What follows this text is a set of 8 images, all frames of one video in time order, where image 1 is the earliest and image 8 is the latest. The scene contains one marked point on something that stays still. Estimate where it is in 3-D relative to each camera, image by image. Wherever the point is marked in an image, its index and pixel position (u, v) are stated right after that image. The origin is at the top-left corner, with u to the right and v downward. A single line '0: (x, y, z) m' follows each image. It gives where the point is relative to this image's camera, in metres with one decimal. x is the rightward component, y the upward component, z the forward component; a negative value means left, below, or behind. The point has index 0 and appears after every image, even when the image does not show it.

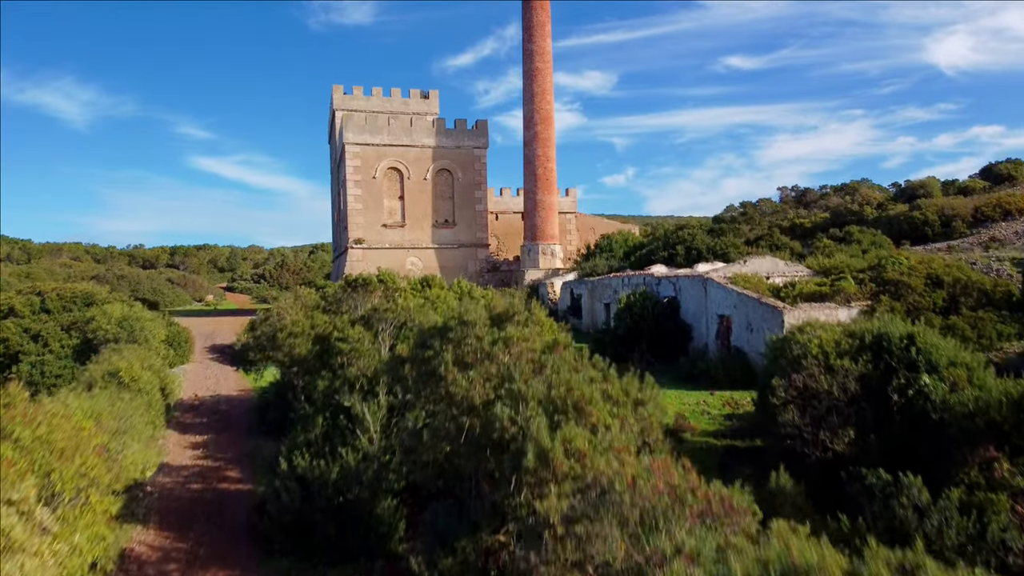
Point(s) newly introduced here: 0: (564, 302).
0: (+1.3, -0.3, +17.6) m
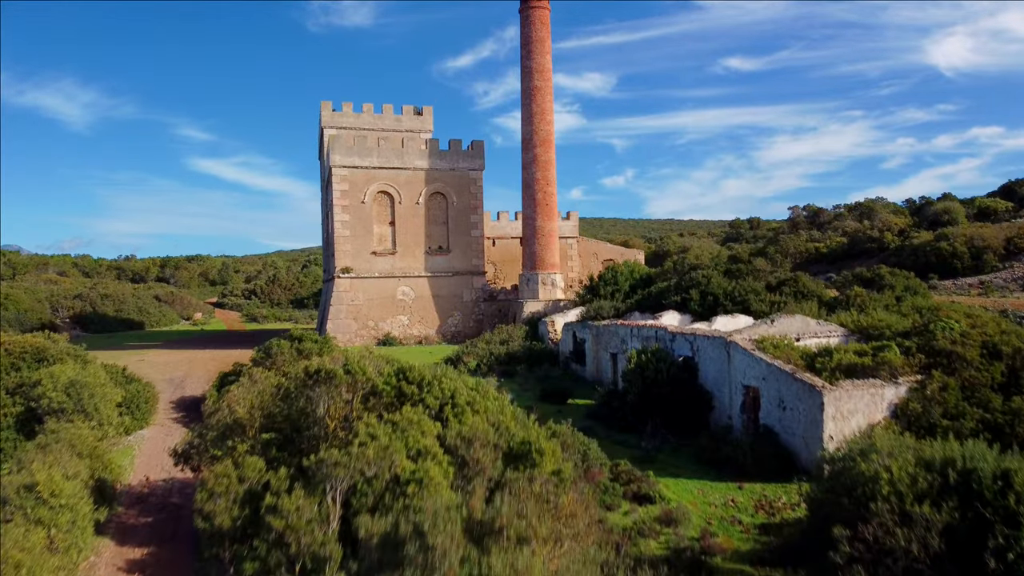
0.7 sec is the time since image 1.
0: (+1.2, -1.3, +16.2) m
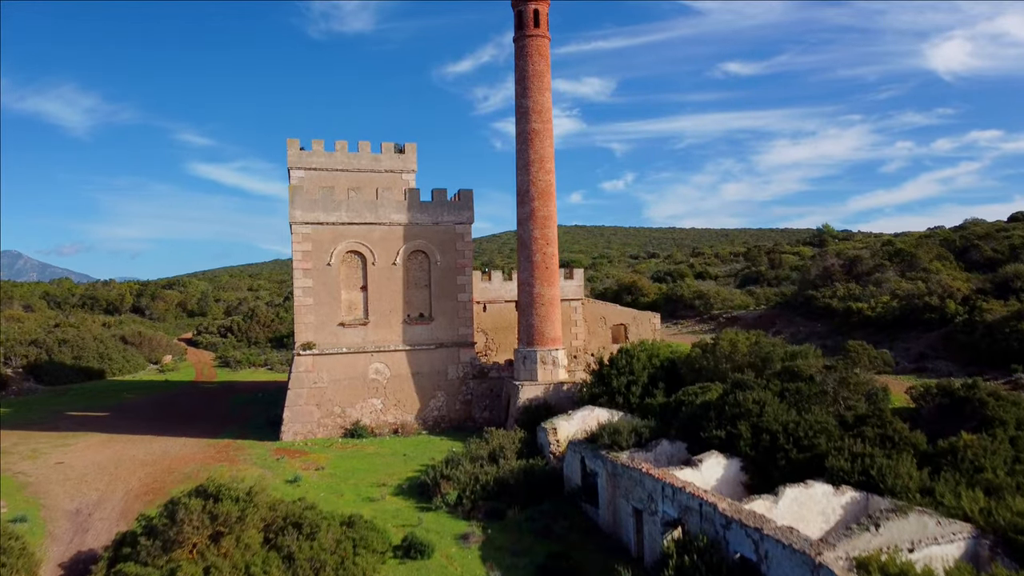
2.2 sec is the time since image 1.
0: (+1.1, -3.3, +12.8) m
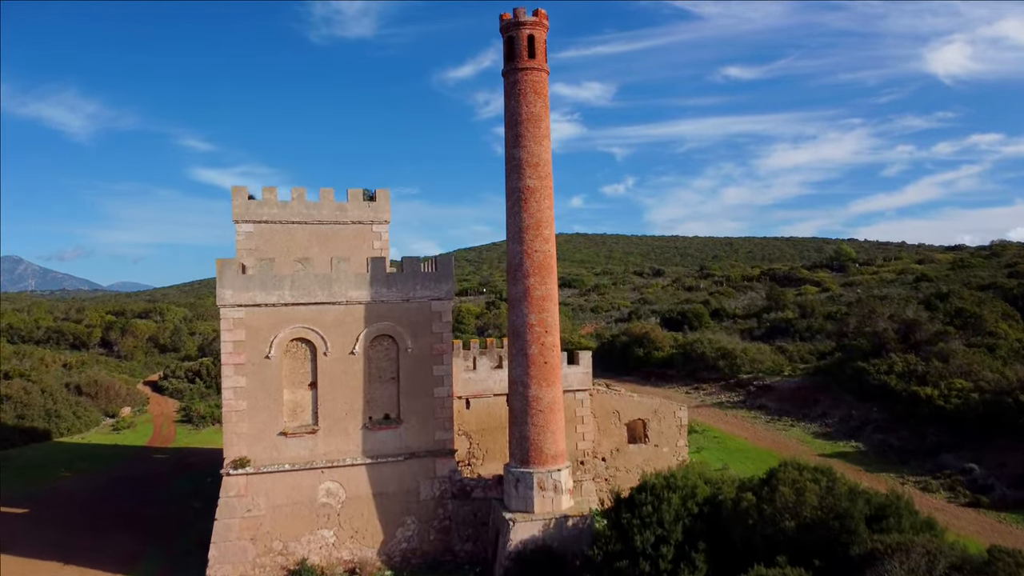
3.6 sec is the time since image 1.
0: (+0.8, -5.2, +8.8) m
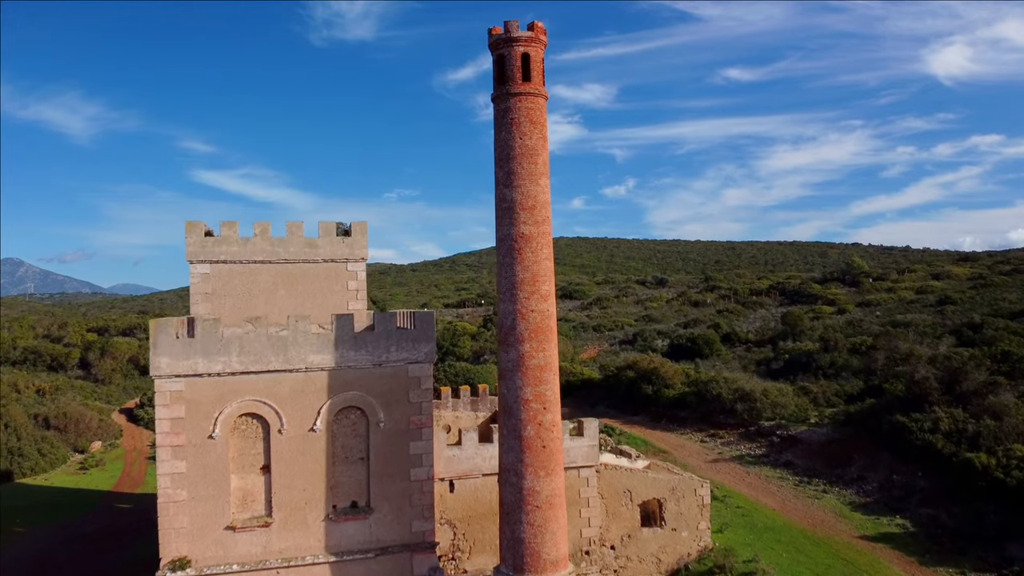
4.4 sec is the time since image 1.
0: (+0.7, -6.4, +6.4) m
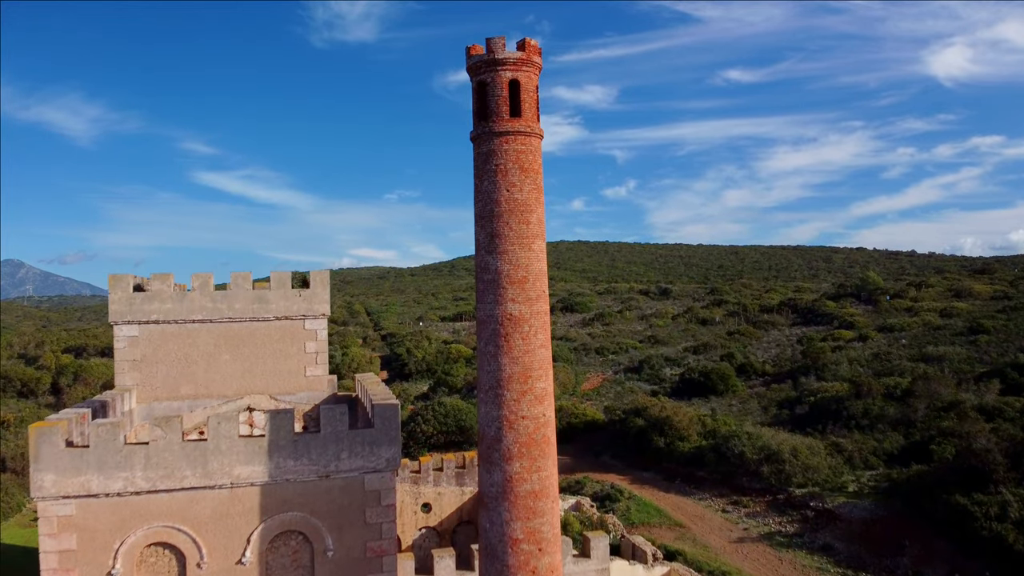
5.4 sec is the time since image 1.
0: (+0.5, -7.6, +3.6) m
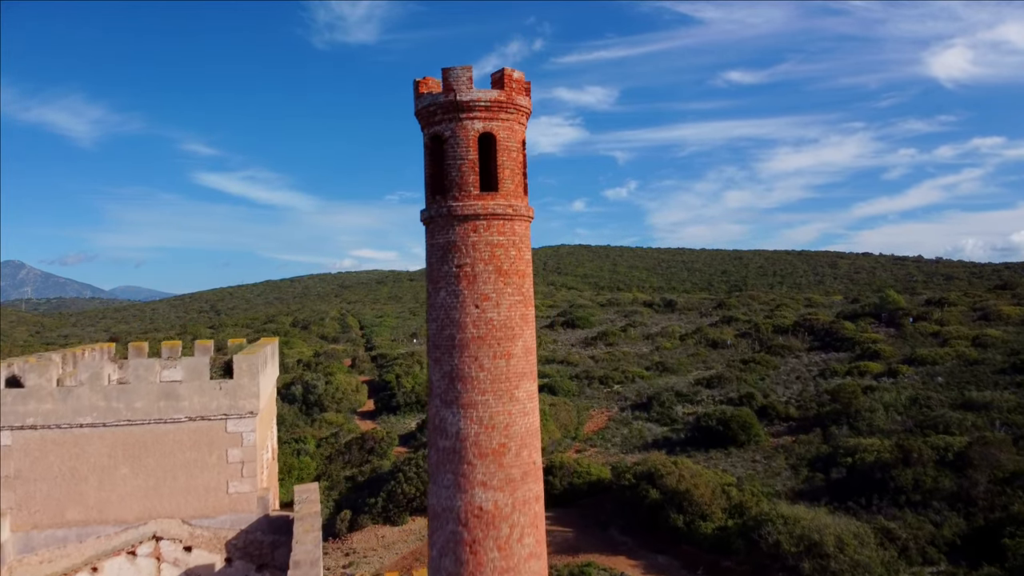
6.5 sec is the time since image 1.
0: (+0.2, -9.0, +0.3) m
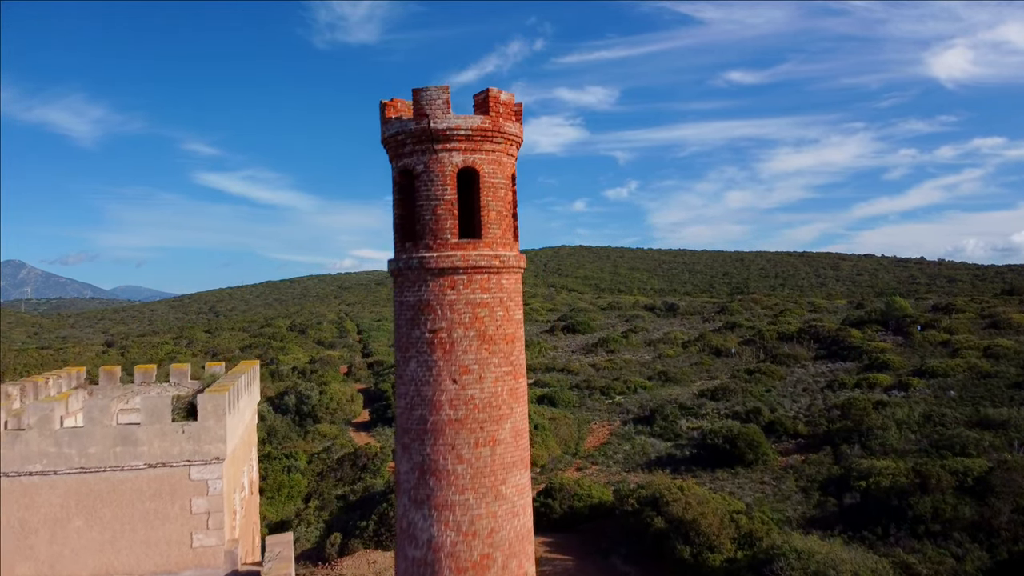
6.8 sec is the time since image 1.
0: (+0.1, -9.4, -0.7) m
